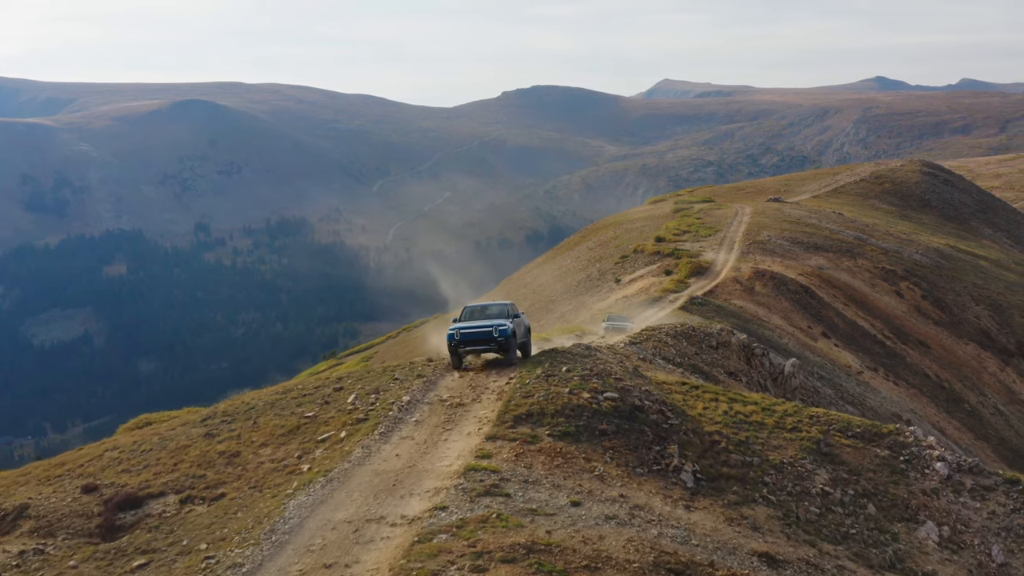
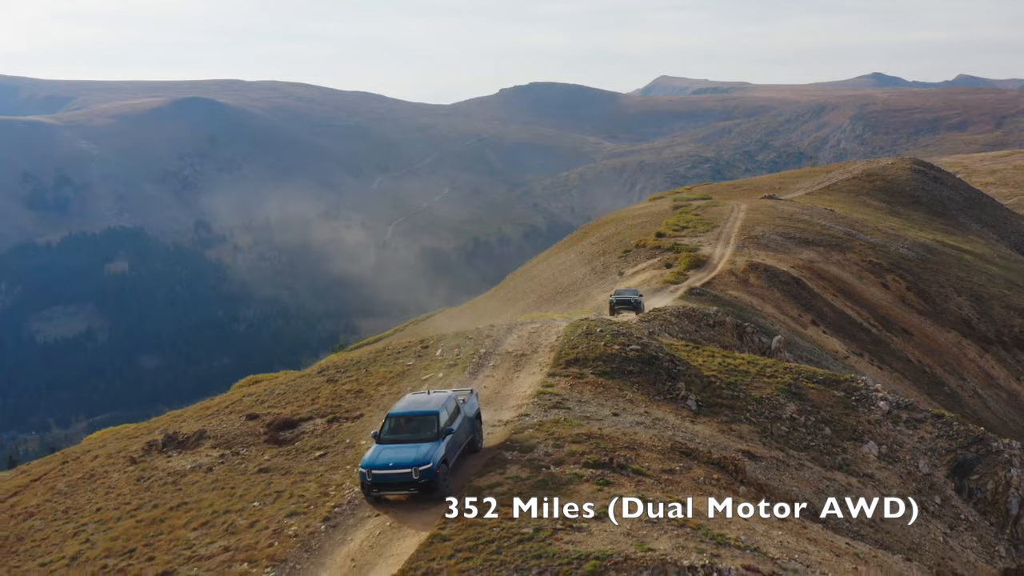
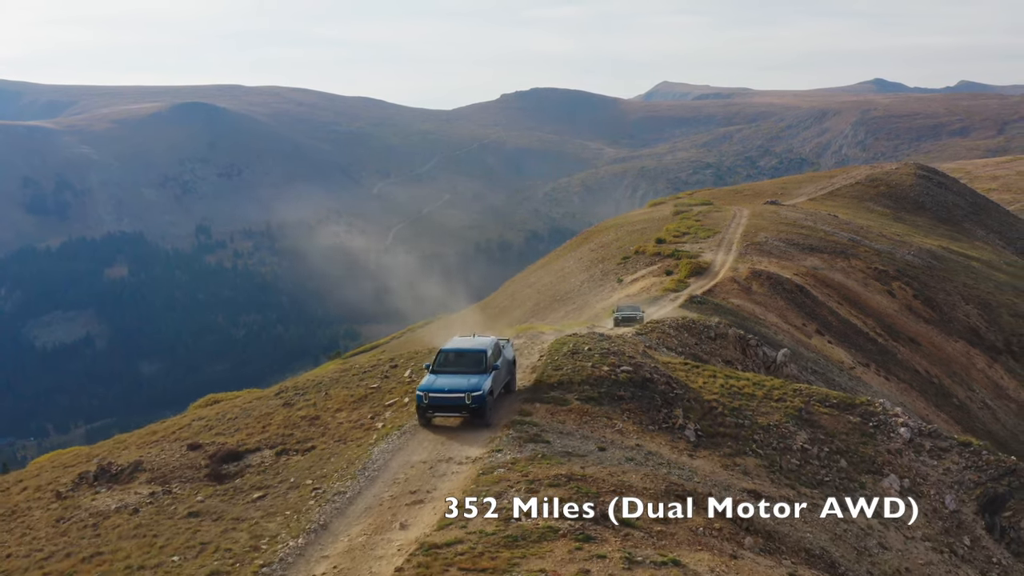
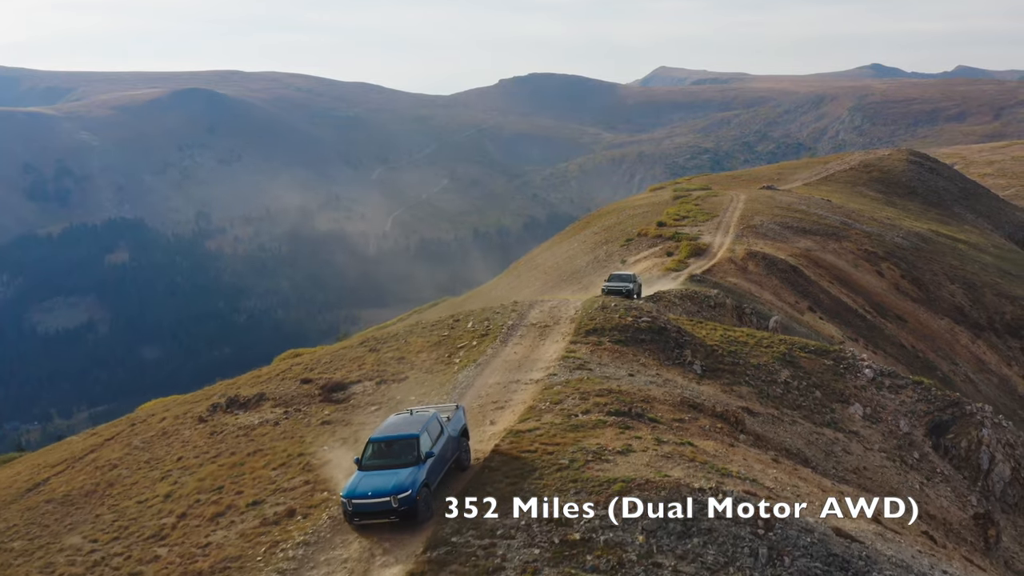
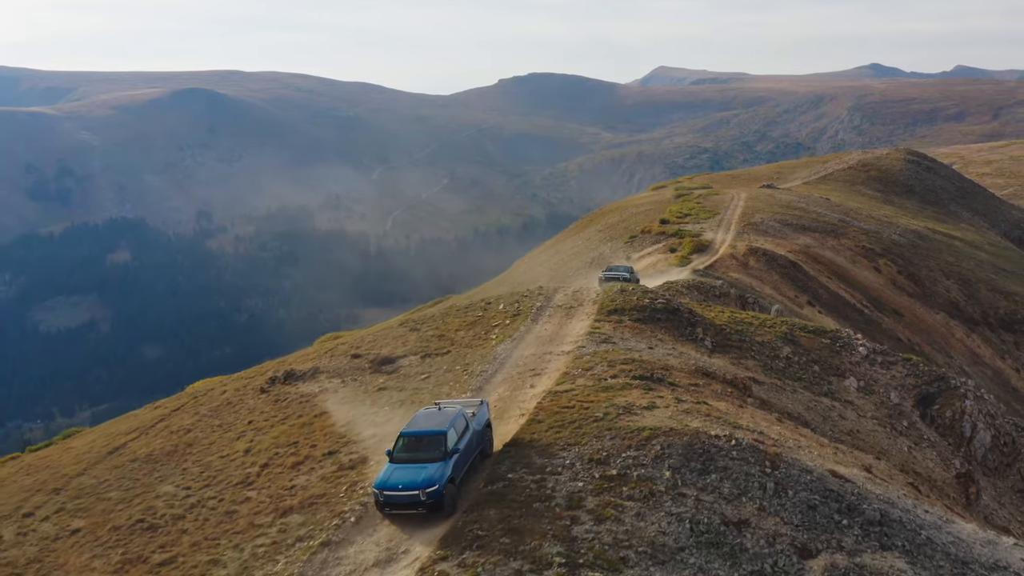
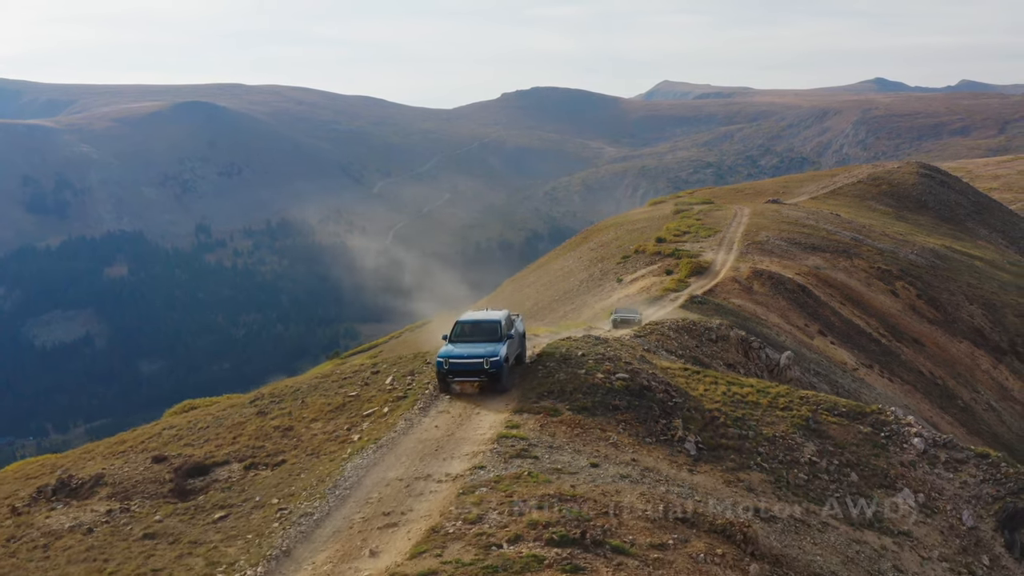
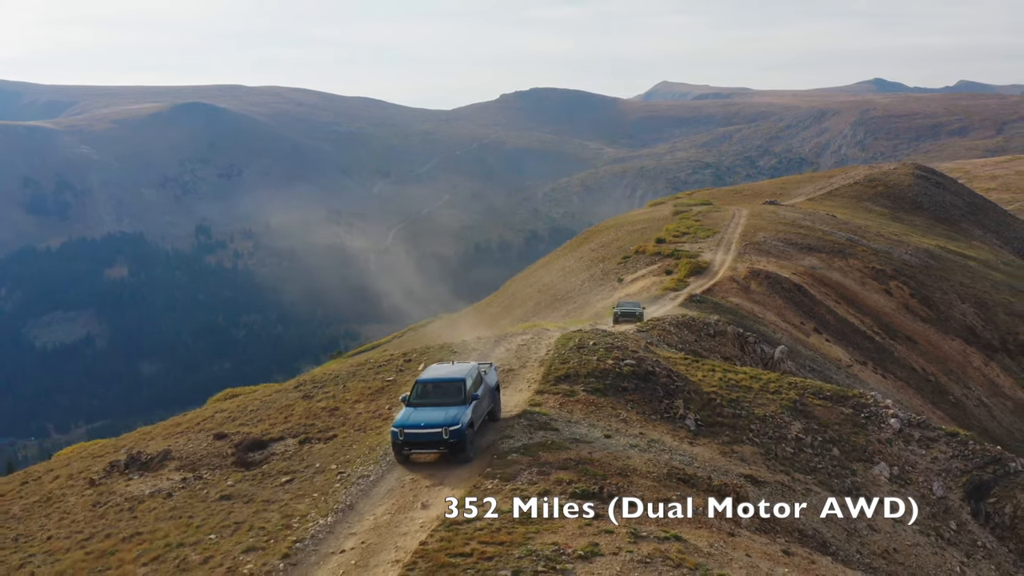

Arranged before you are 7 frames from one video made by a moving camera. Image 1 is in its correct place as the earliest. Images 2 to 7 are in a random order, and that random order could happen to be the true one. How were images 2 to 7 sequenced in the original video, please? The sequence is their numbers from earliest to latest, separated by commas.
6, 3, 7, 2, 4, 5
